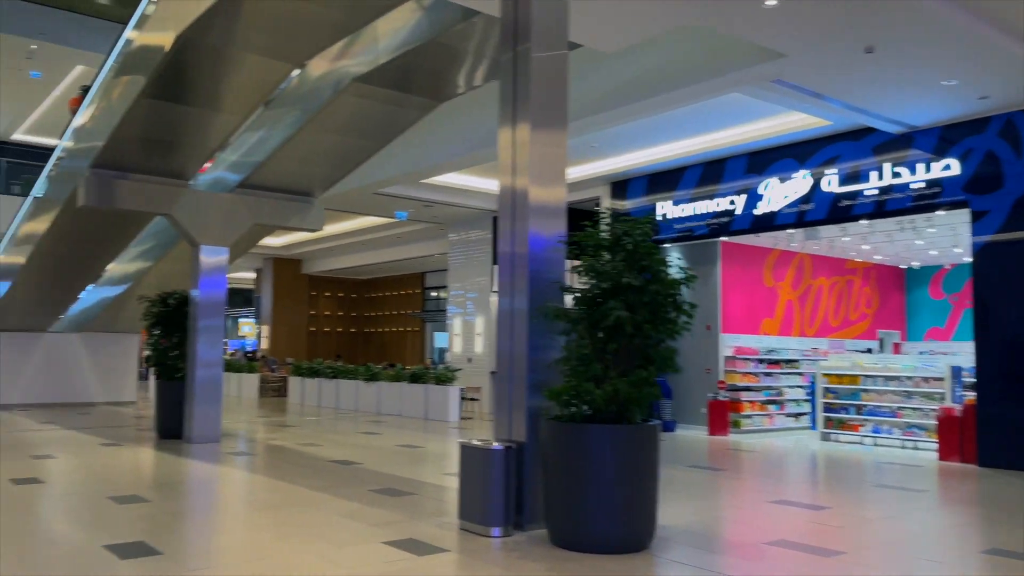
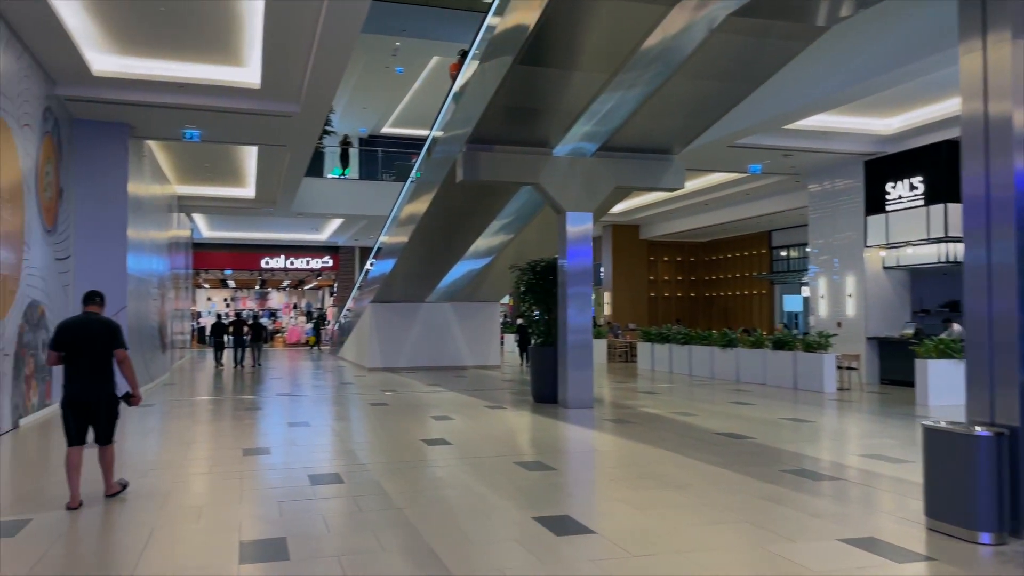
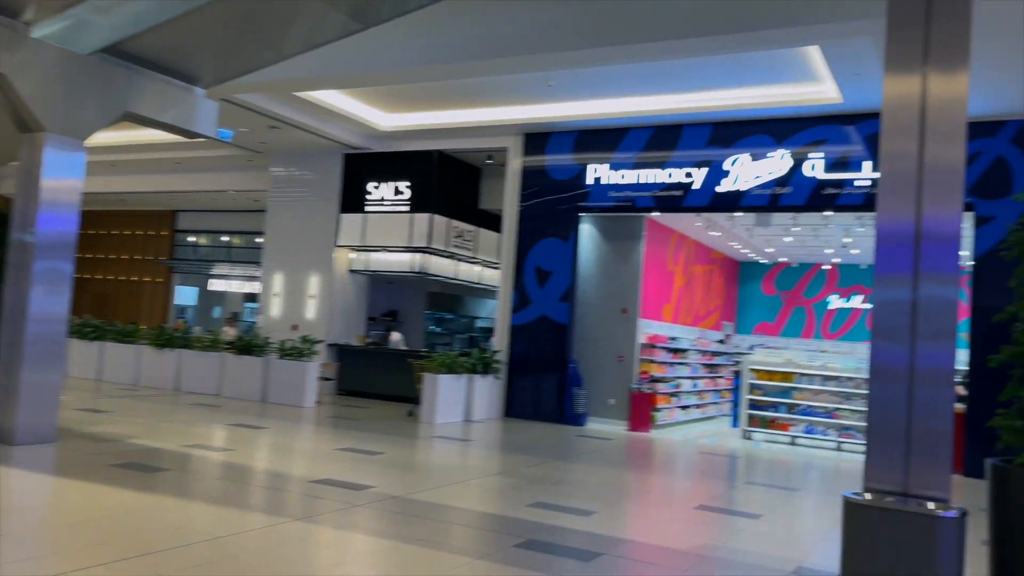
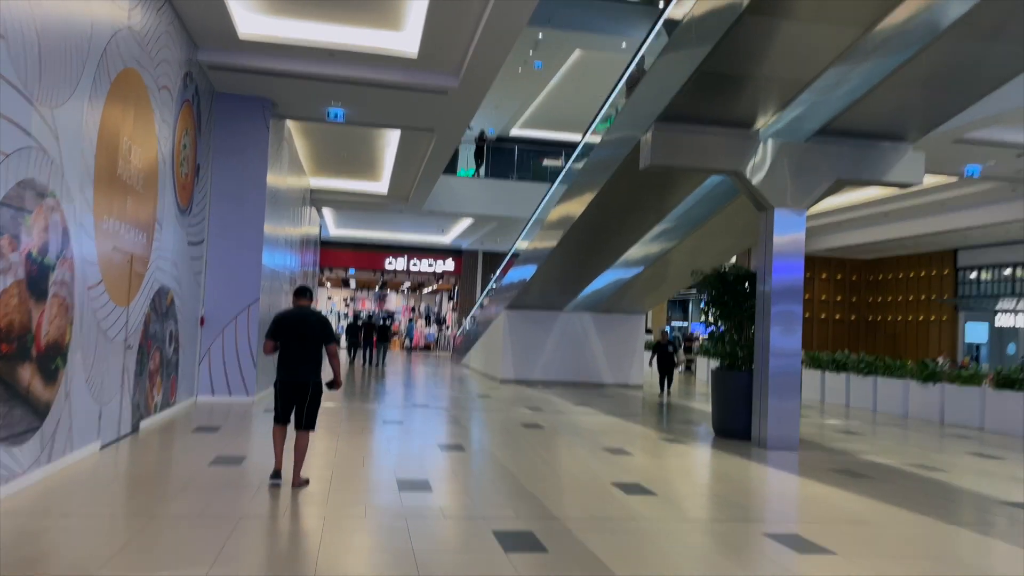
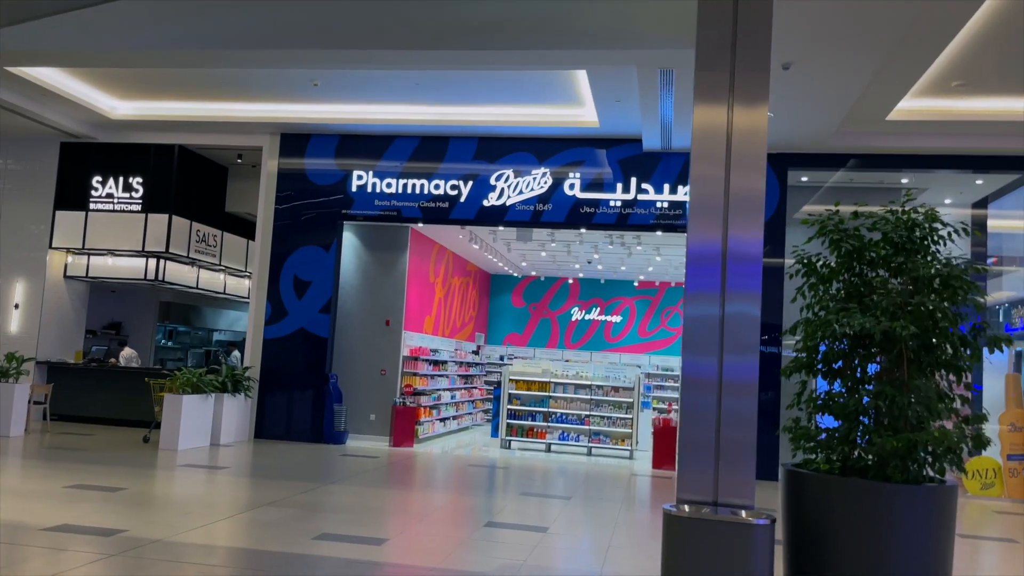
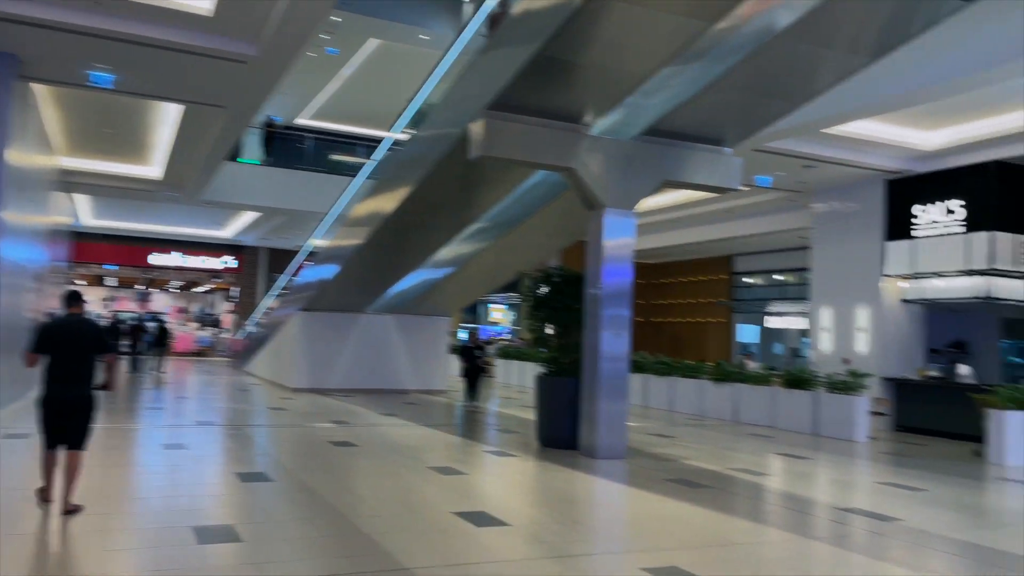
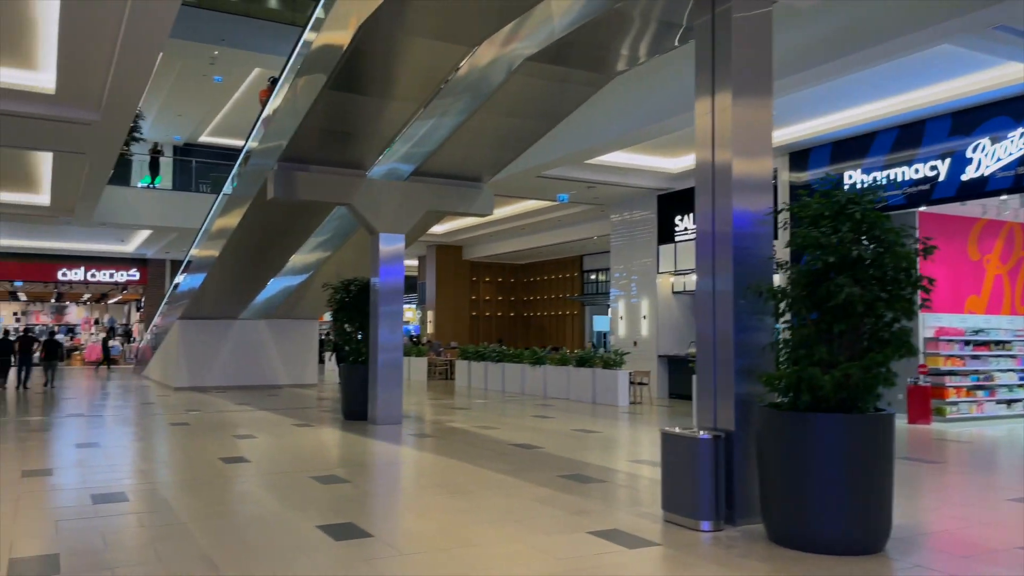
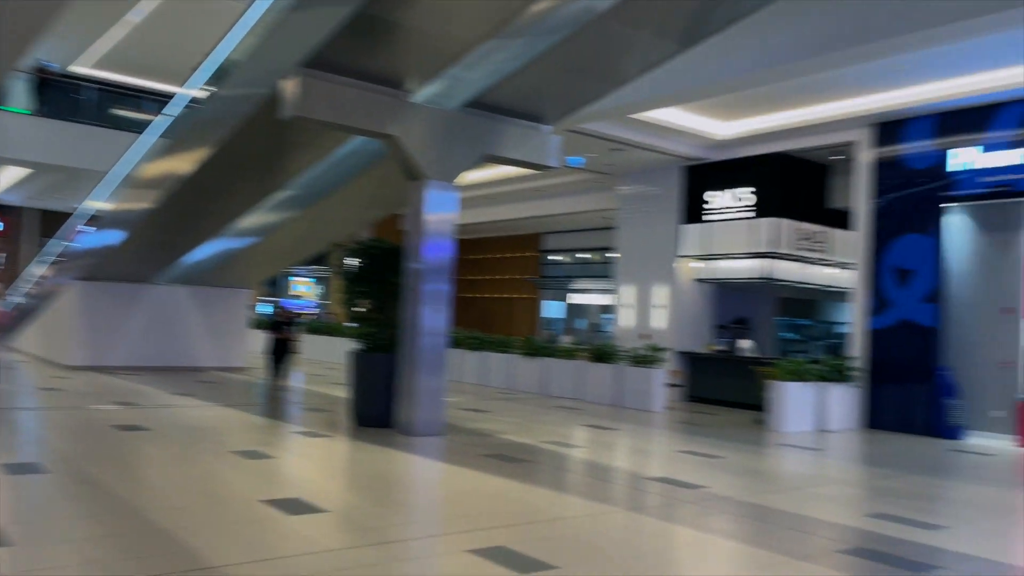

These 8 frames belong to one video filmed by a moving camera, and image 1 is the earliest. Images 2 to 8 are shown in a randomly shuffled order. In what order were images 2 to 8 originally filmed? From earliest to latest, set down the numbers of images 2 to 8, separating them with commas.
7, 2, 4, 6, 8, 3, 5
